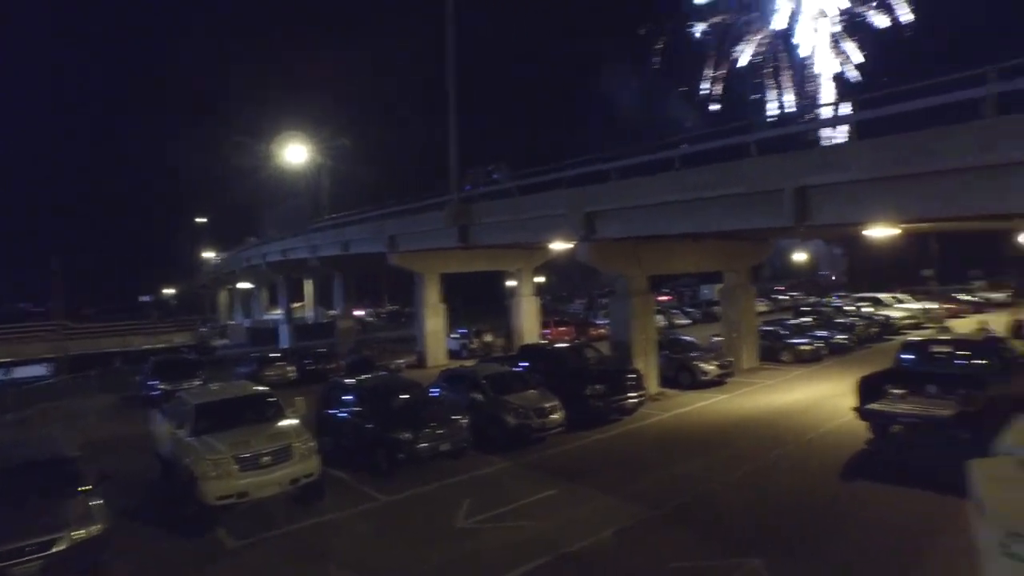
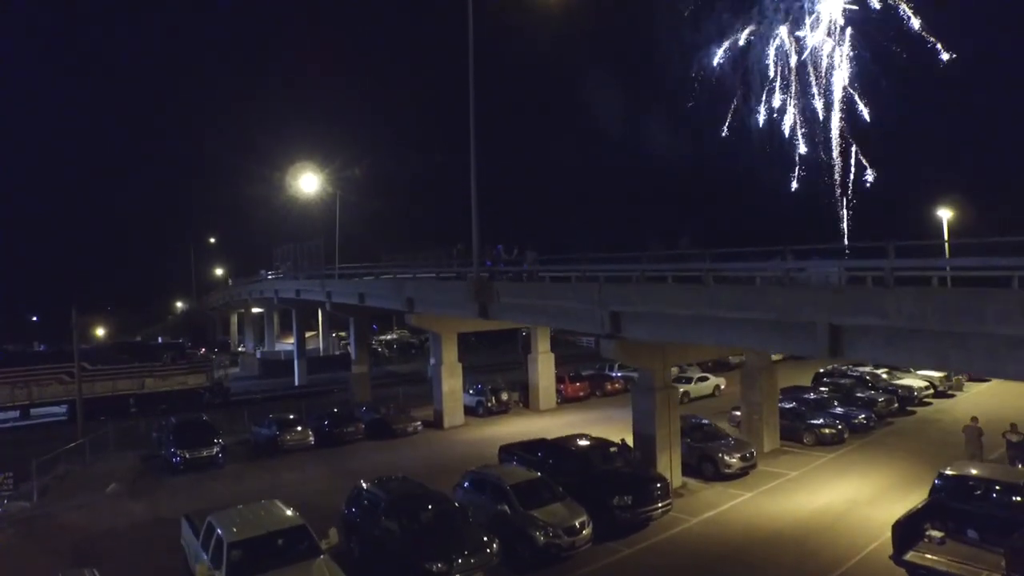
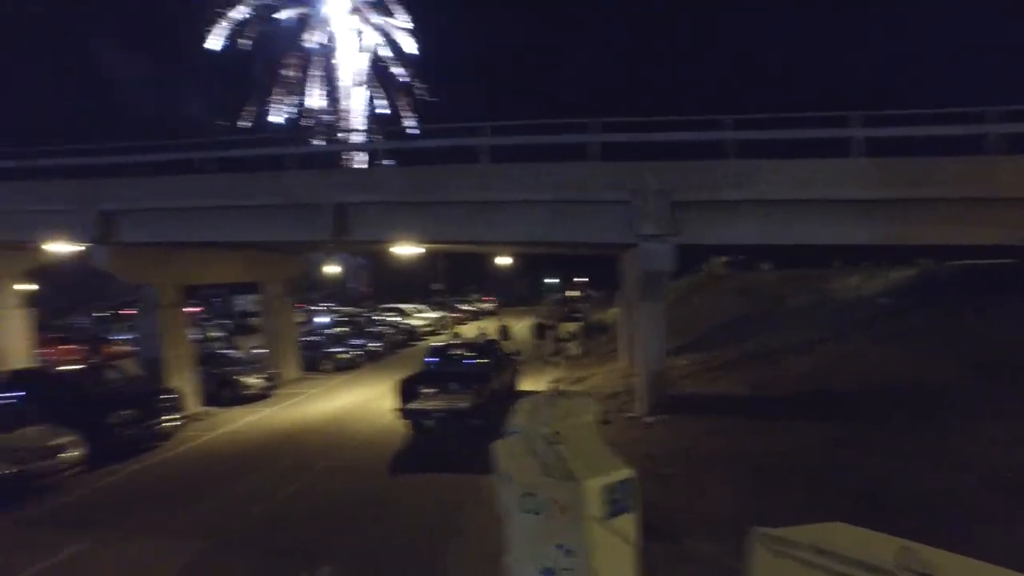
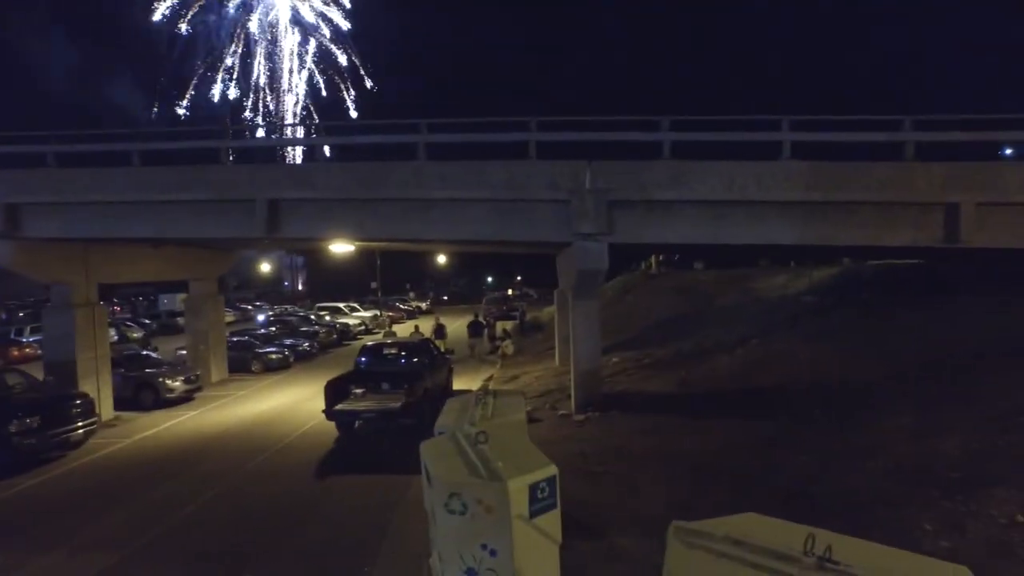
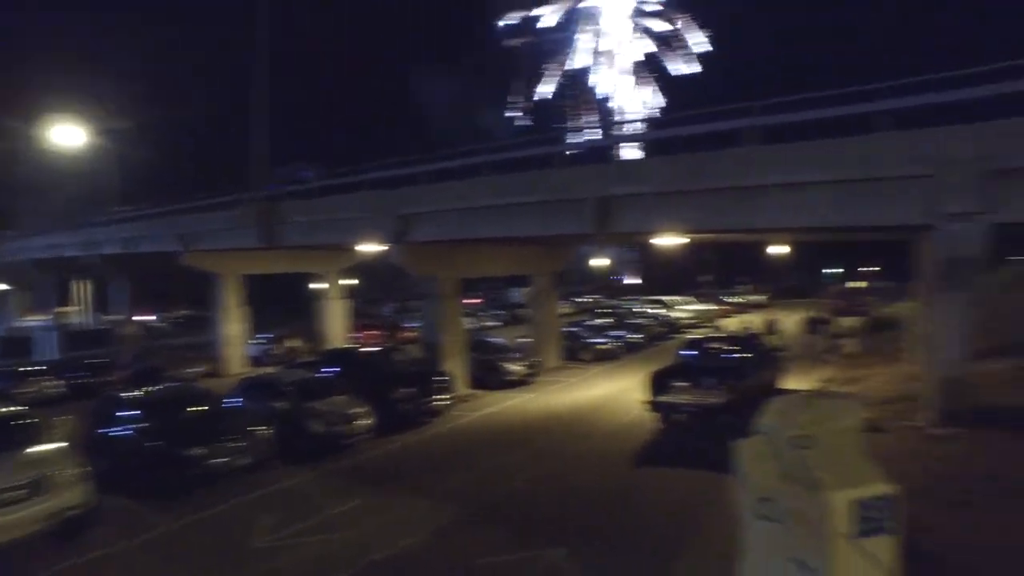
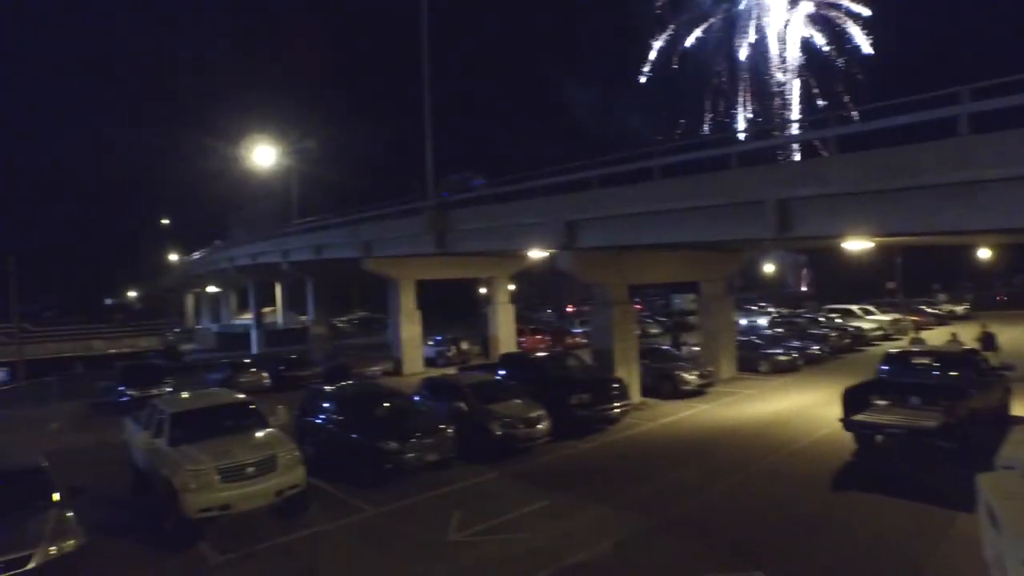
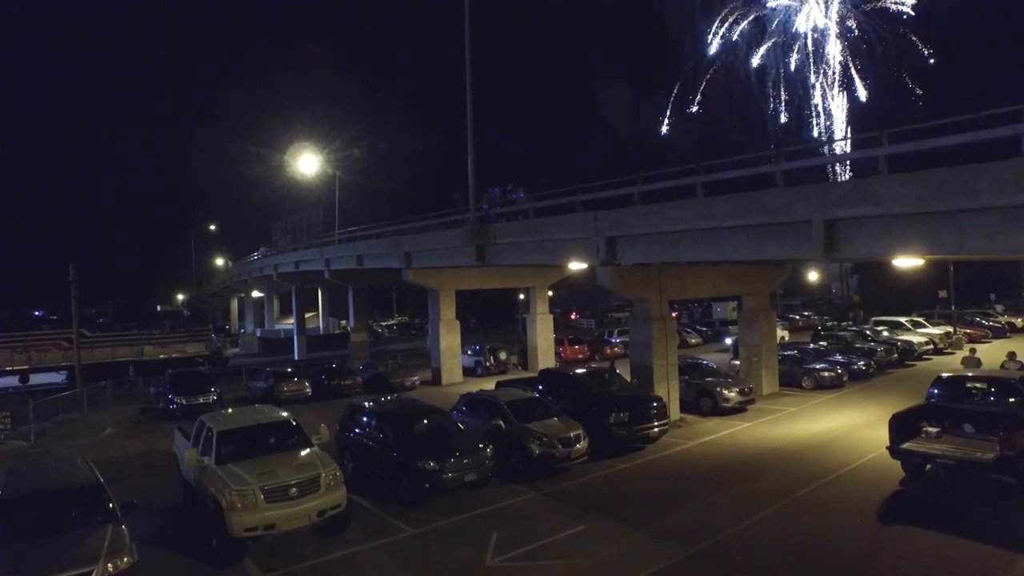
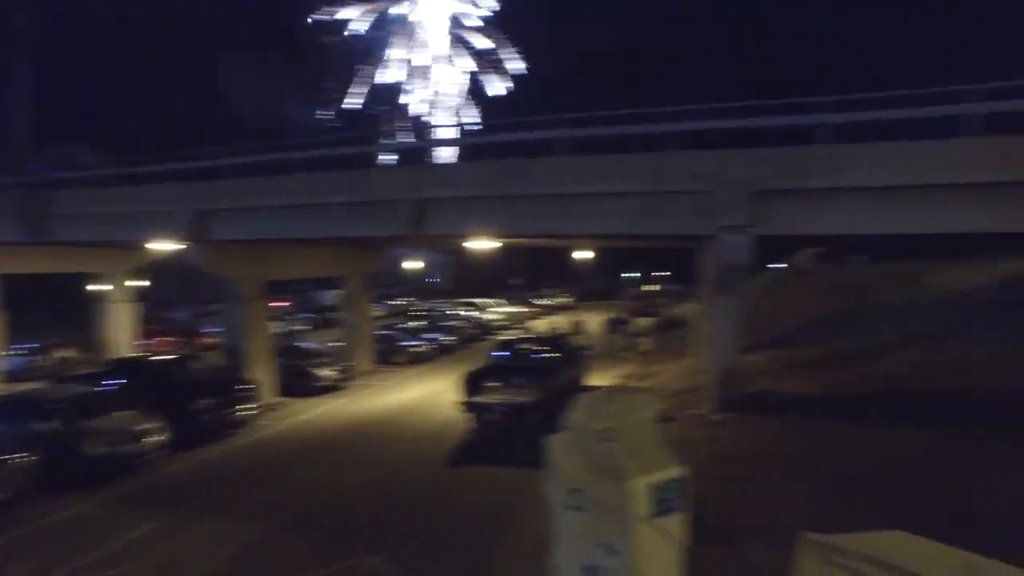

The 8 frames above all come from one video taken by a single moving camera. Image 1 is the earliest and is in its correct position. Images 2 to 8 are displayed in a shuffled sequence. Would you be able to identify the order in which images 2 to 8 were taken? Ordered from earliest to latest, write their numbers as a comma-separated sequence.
5, 8, 4, 3, 6, 7, 2
